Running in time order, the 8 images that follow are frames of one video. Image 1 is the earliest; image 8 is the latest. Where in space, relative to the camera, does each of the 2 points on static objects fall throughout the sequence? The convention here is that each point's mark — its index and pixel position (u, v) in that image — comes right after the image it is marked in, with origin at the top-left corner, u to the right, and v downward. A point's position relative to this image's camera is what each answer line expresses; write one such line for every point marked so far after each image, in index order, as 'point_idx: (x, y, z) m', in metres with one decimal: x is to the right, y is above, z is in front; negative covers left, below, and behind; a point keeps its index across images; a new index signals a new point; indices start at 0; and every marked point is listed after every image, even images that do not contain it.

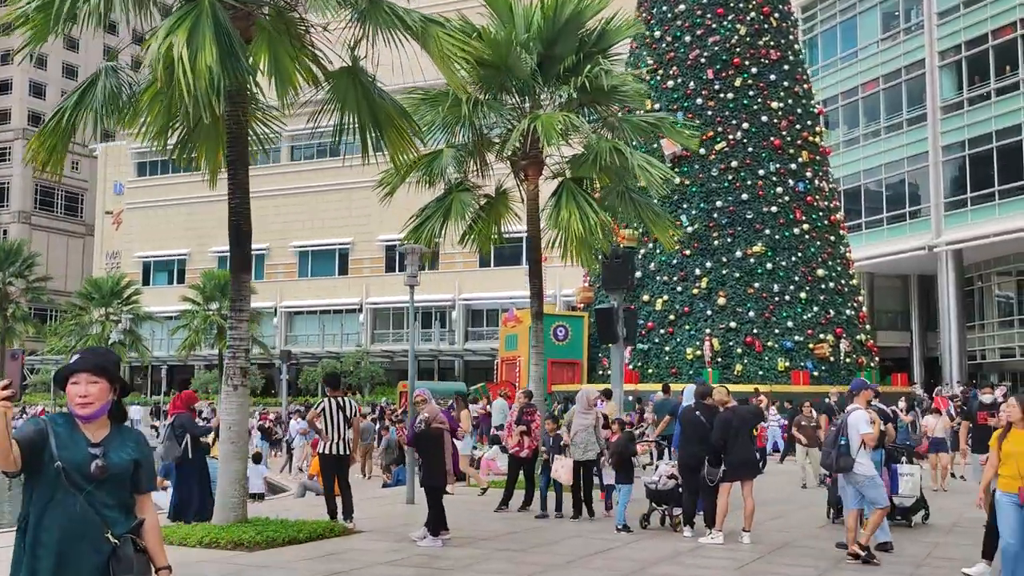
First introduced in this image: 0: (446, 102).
0: (-0.6, +1.7, +10.0) m
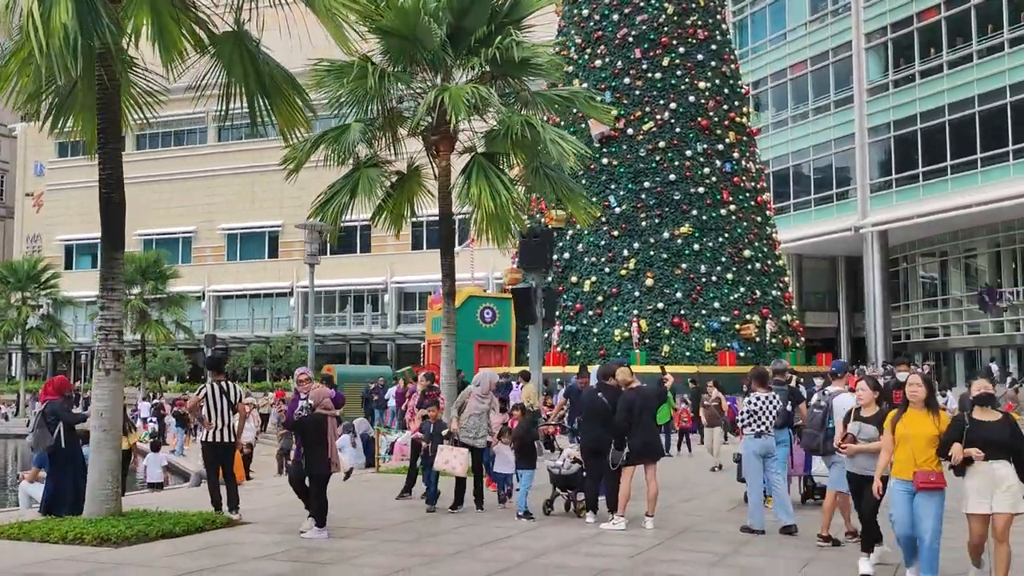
0: (-1.4, +1.9, +9.6) m
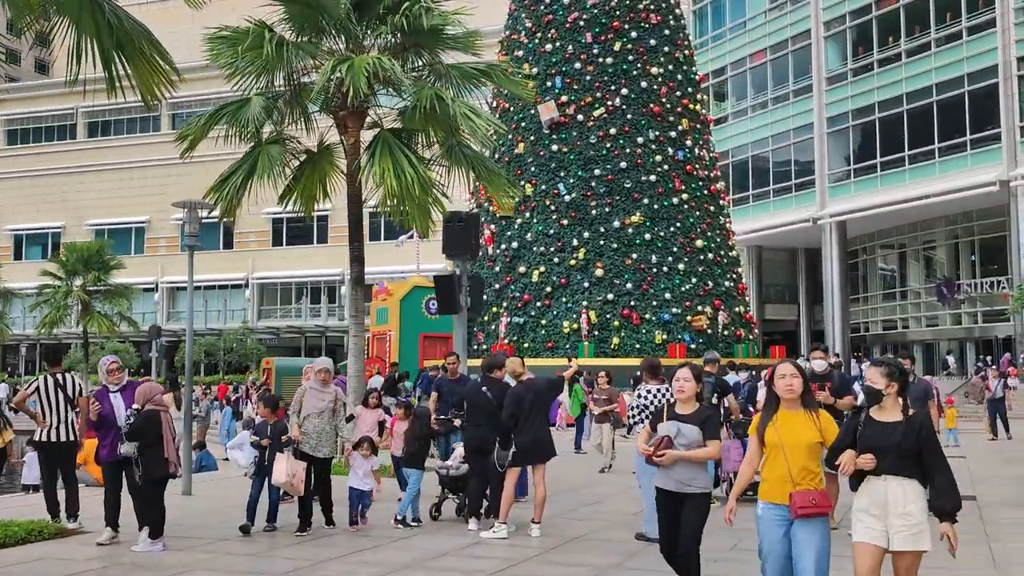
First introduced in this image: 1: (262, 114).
0: (-2.2, +2.0, +8.9) m
1: (-2.1, +1.5, +9.2) m
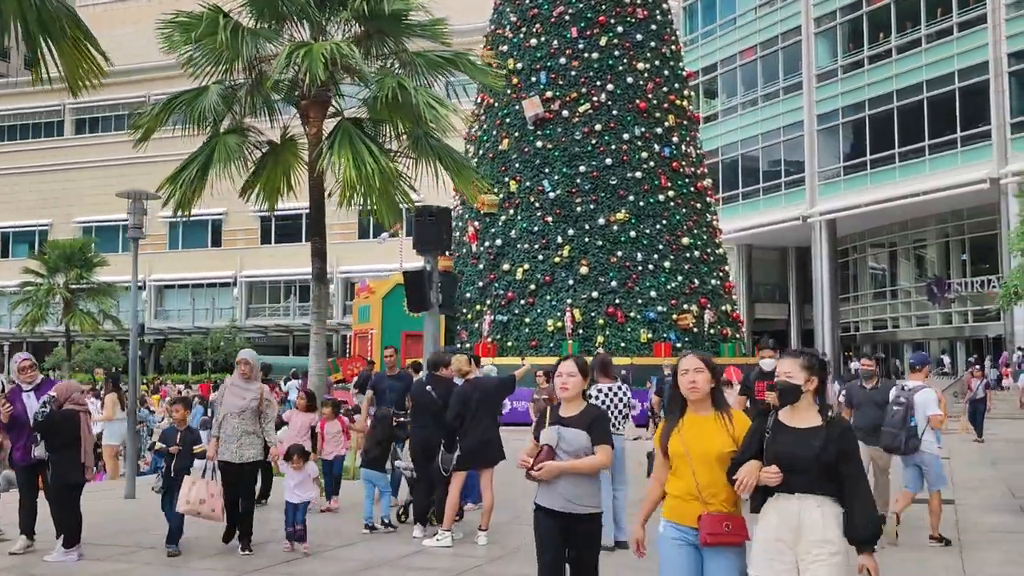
0: (-2.4, +2.1, +8.6) m
1: (-2.4, +1.5, +8.9) m
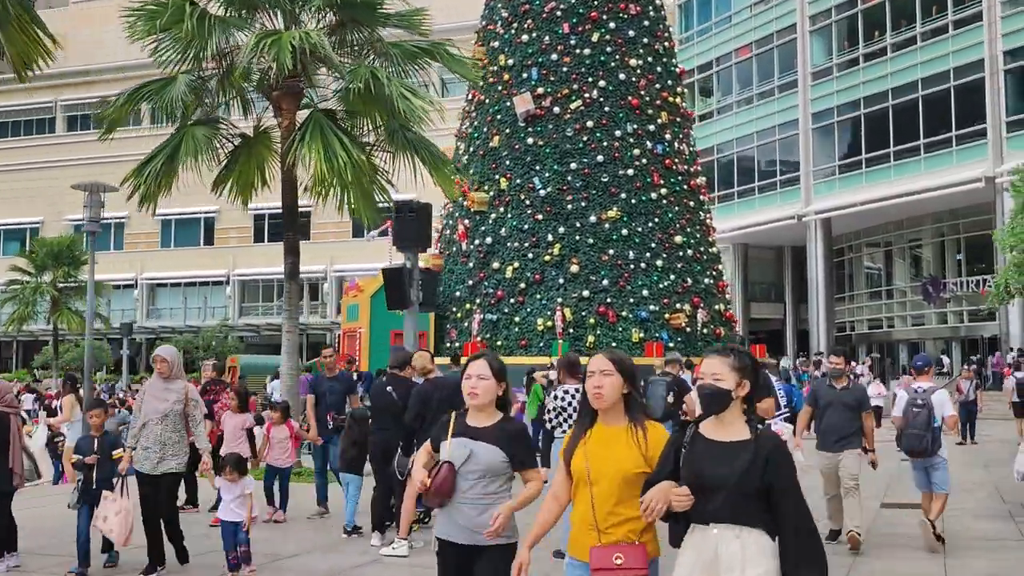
0: (-2.6, +2.1, +8.4) m
1: (-2.6, +1.5, +8.6) m
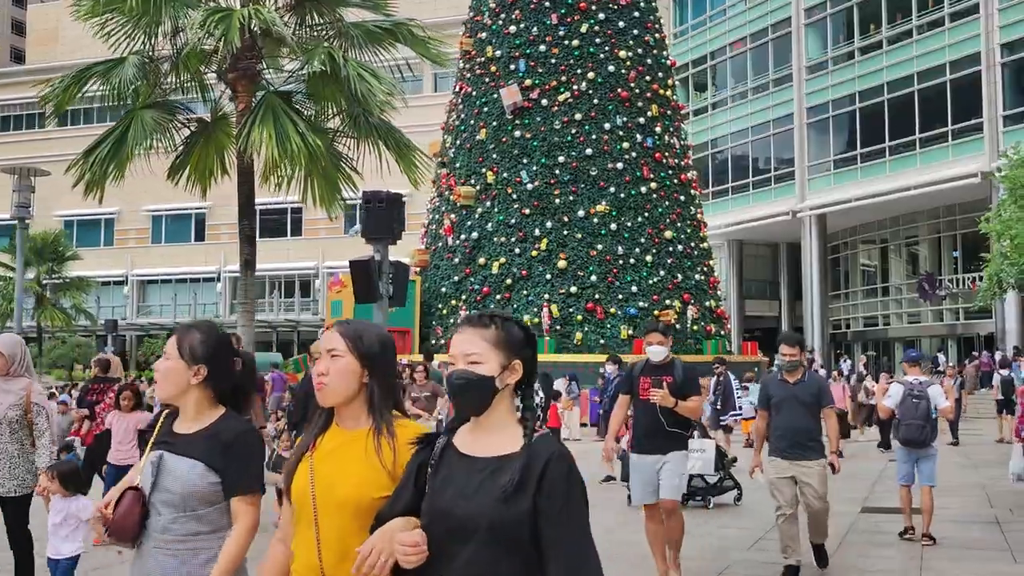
0: (-2.9, +2.1, +7.9) m
1: (-2.8, +1.6, +8.2) m
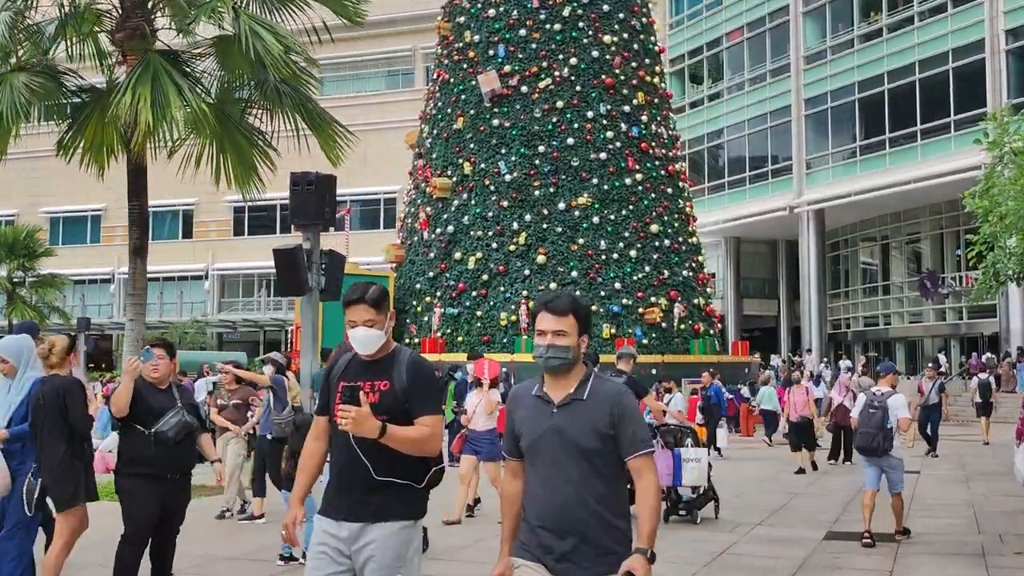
0: (-3.4, +2.2, +6.9) m
1: (-3.3, +1.7, +7.2) m
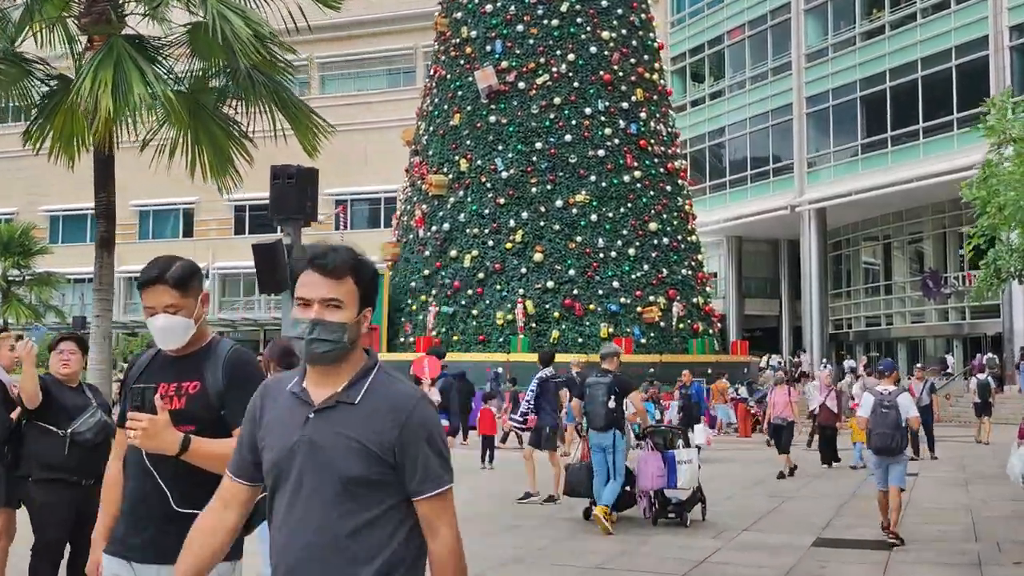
0: (-3.5, +2.3, +6.7) m
1: (-3.4, +1.7, +6.9) m
